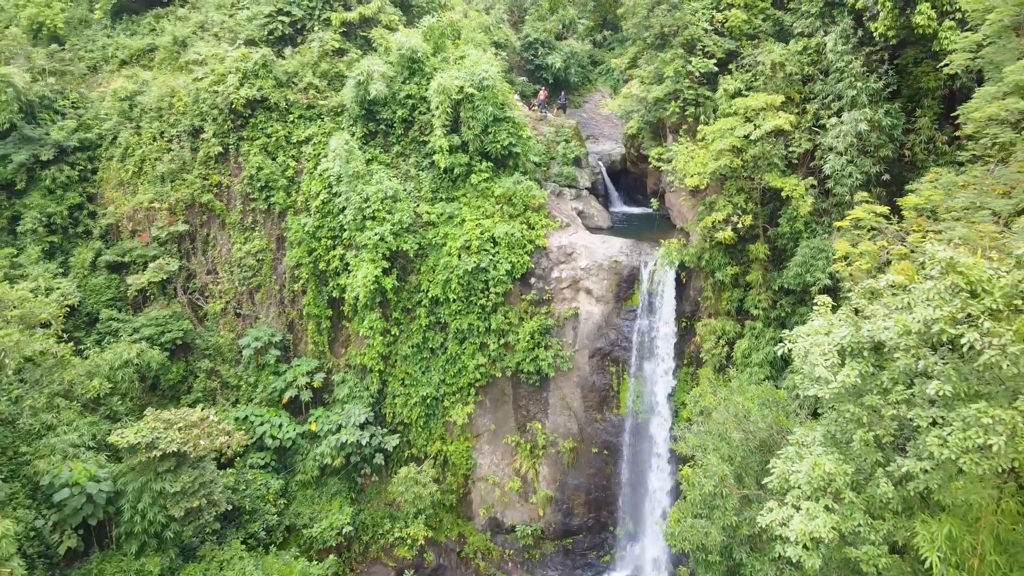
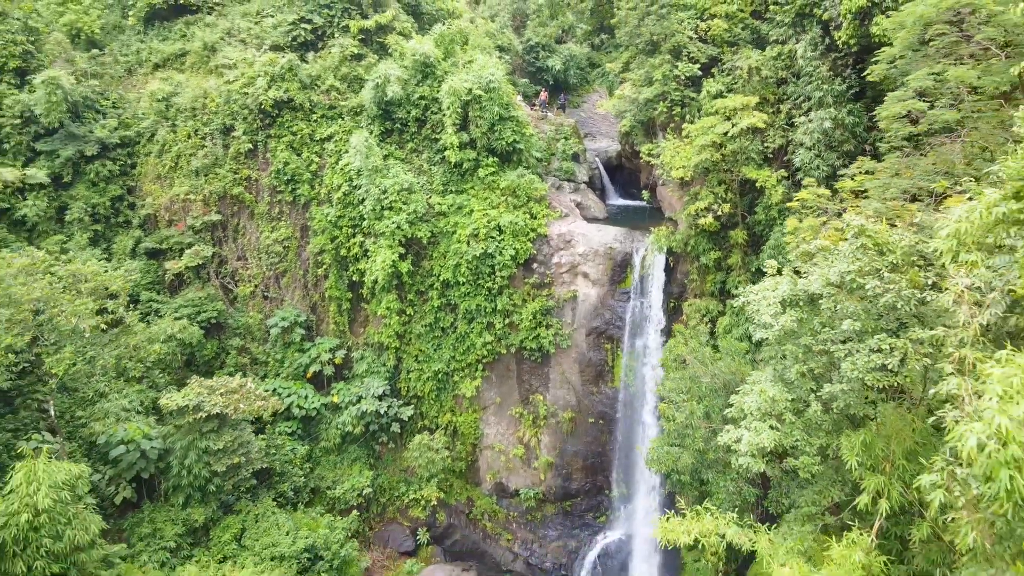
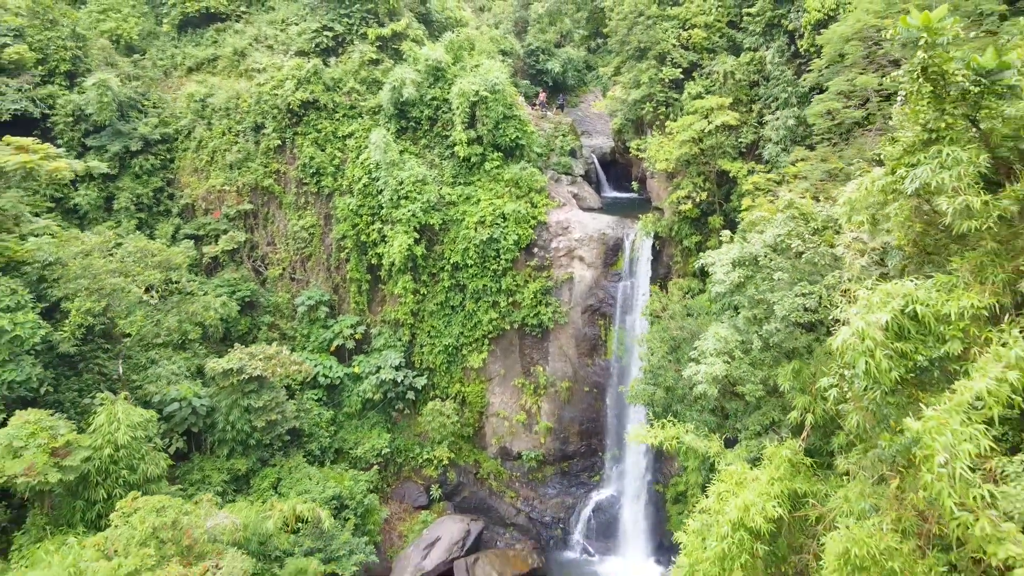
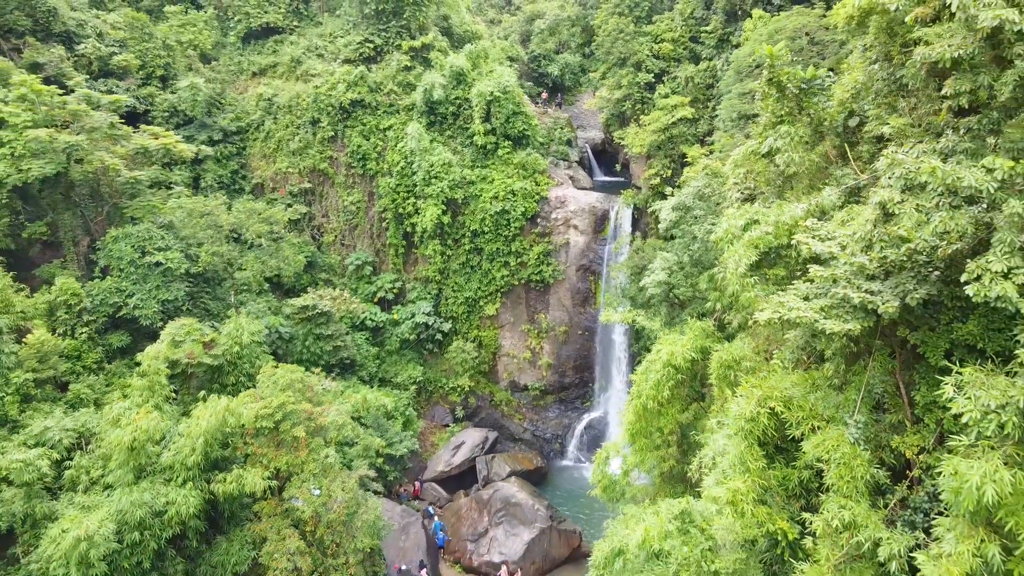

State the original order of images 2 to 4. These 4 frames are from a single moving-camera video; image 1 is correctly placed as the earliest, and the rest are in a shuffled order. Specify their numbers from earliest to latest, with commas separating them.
2, 3, 4
